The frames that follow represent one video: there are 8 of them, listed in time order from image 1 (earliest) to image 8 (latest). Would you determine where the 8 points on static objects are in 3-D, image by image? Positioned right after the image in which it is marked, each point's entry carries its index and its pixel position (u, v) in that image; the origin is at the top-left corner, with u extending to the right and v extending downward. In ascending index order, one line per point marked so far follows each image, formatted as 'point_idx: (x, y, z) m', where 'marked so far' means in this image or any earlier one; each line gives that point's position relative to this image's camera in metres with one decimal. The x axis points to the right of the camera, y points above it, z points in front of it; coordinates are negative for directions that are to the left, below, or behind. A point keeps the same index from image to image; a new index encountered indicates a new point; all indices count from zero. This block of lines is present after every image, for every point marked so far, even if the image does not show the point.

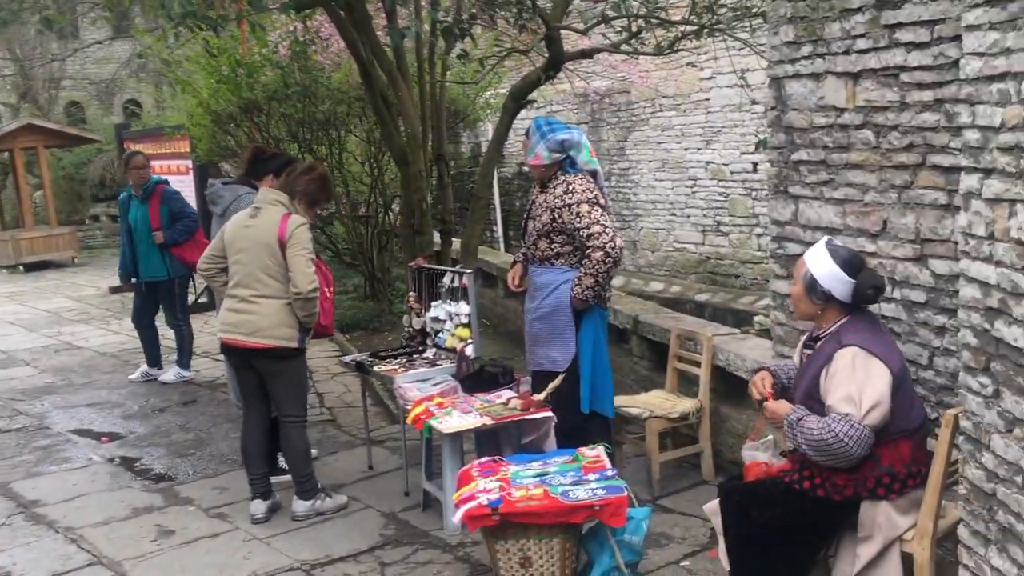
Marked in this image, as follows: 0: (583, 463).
0: (+0.3, -0.8, +4.2) m
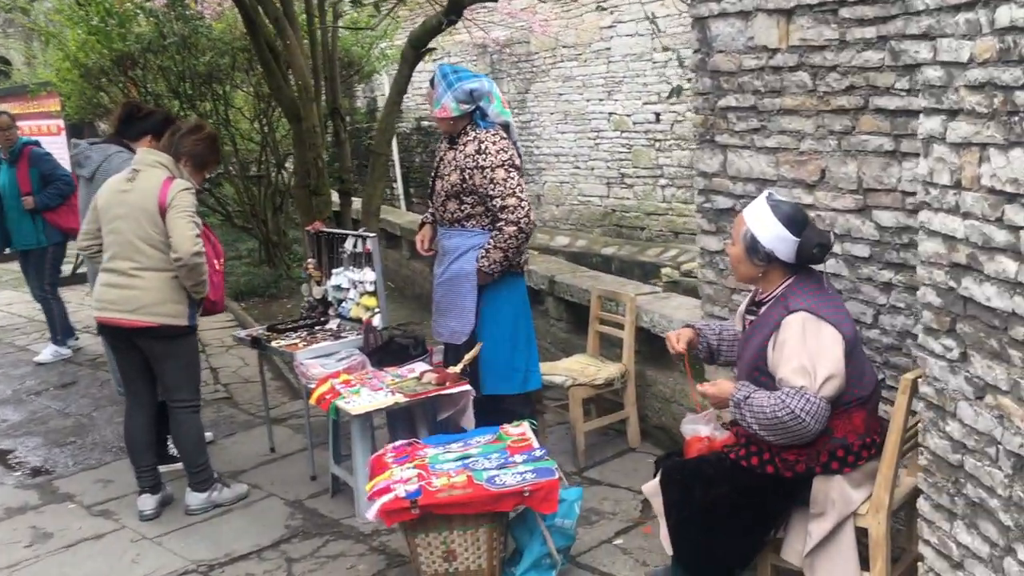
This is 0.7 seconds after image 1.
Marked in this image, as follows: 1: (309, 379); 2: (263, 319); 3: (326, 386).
0: (0.0, -0.6, +3.8) m
1: (-1.0, -0.5, +4.8) m
2: (-2.4, -0.3, +9.3) m
3: (-0.9, -0.5, +4.6) m
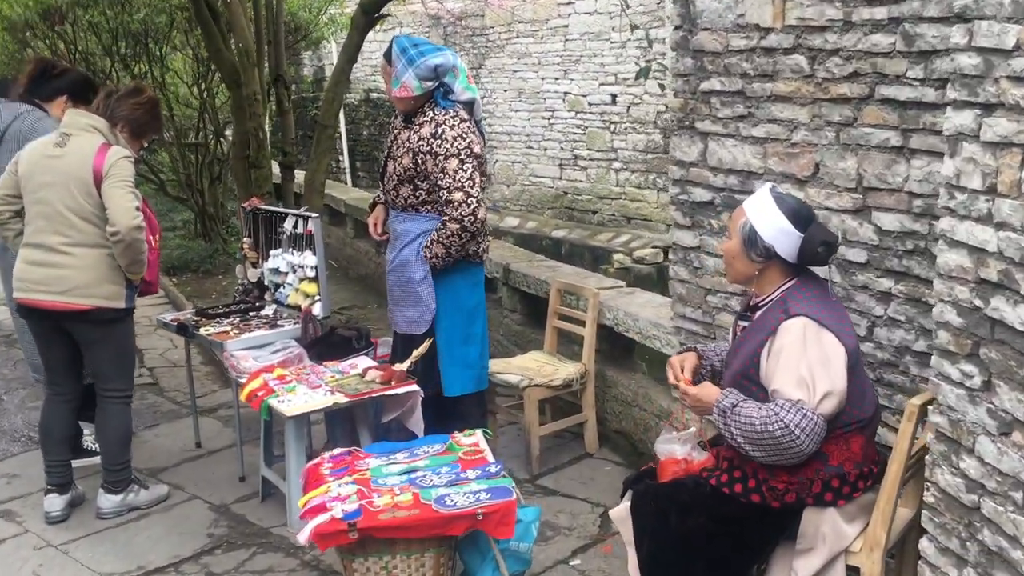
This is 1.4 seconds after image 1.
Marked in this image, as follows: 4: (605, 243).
0: (-0.2, -0.6, +3.4) m
1: (-1.2, -0.4, +4.3) m
2: (-2.9, -0.1, +8.7) m
3: (-1.1, -0.4, +4.2) m
4: (+1.1, +0.5, +11.0) m
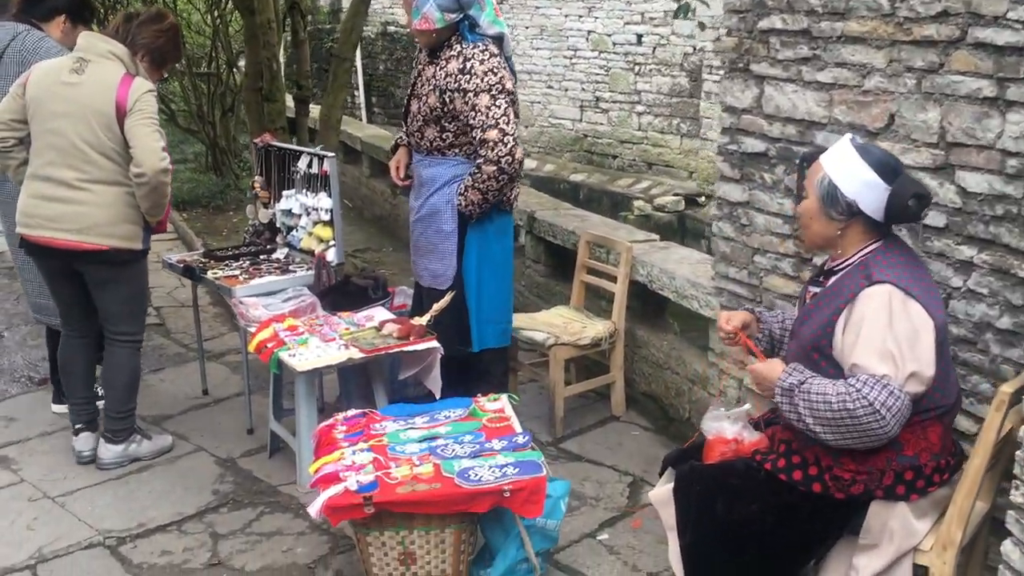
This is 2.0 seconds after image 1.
0: (-0.1, -0.5, +3.2) m
1: (-1.1, -0.1, +4.1) m
2: (-2.7, +0.5, +8.5) m
3: (-1.0, -0.2, +3.9) m
4: (+1.3, +1.1, +10.6) m
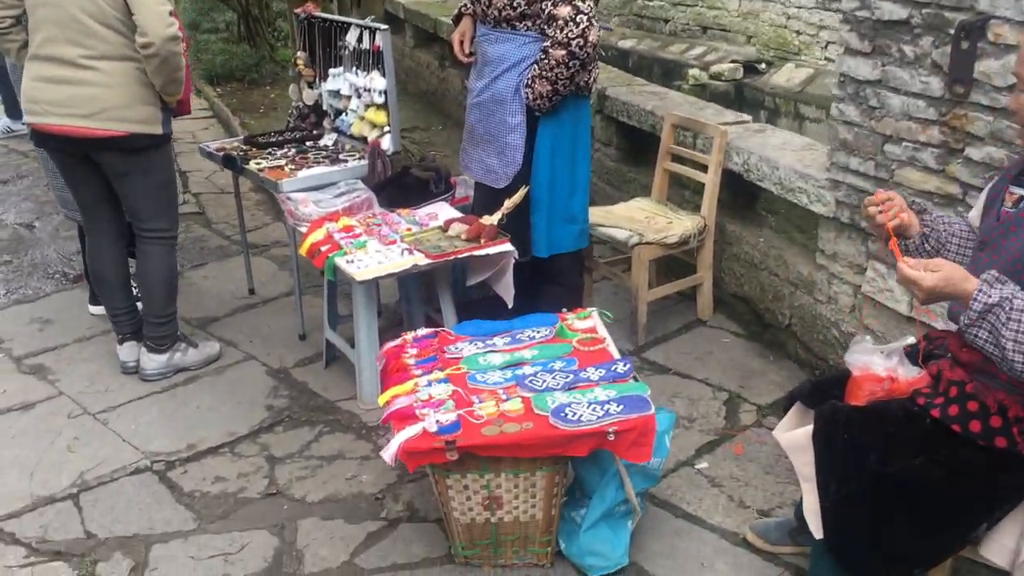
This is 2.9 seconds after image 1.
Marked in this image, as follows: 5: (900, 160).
0: (+0.2, -0.2, +2.7) m
1: (-0.8, +0.2, +3.6) m
2: (-2.3, +1.5, +8.0) m
3: (-0.7, +0.2, +3.5) m
4: (+1.8, +2.4, +9.9) m
5: (+1.2, +0.4, +3.1) m
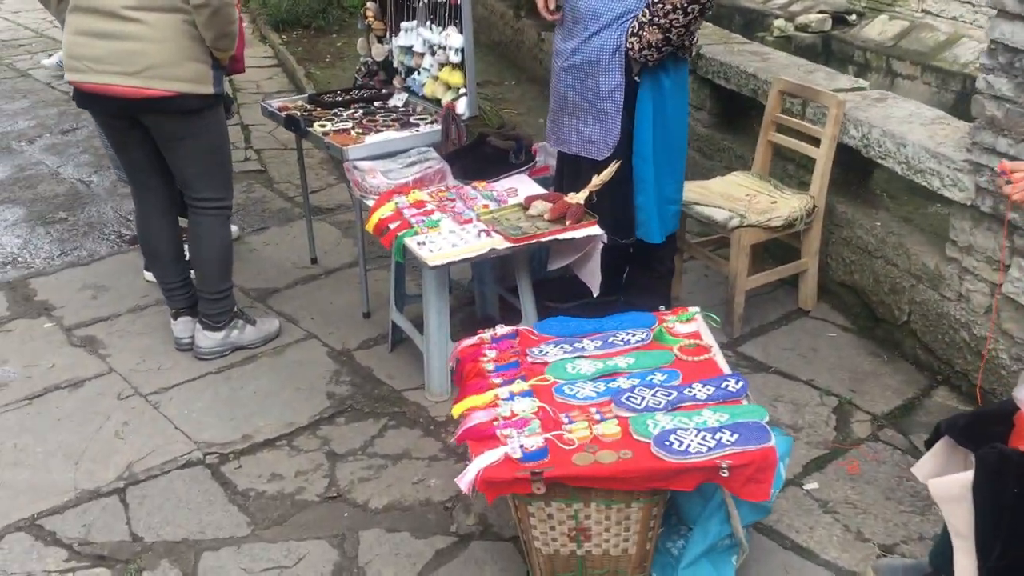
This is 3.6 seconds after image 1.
0: (+0.4, -0.2, +2.4) m
1: (-0.5, +0.3, +3.3) m
2: (-1.6, +1.8, +7.6) m
3: (-0.4, +0.3, +3.2) m
4: (+2.6, +2.7, +9.3) m
5: (+1.5, +0.4, +2.6) m
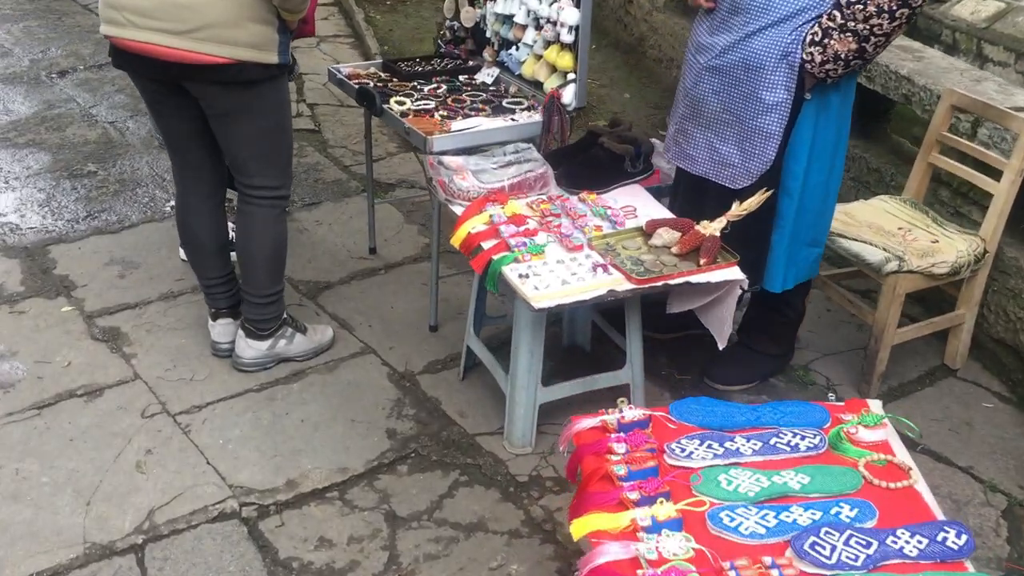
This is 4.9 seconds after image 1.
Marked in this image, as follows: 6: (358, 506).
0: (+0.7, -0.4, +1.8) m
1: (-0.2, +0.3, +2.7) m
2: (-1.1, +2.1, +7.0) m
3: (-0.1, +0.2, +2.6) m
4: (+3.2, +2.7, +8.5) m
5: (+1.8, +0.1, +2.0) m
6: (-0.4, -0.6, +2.5) m
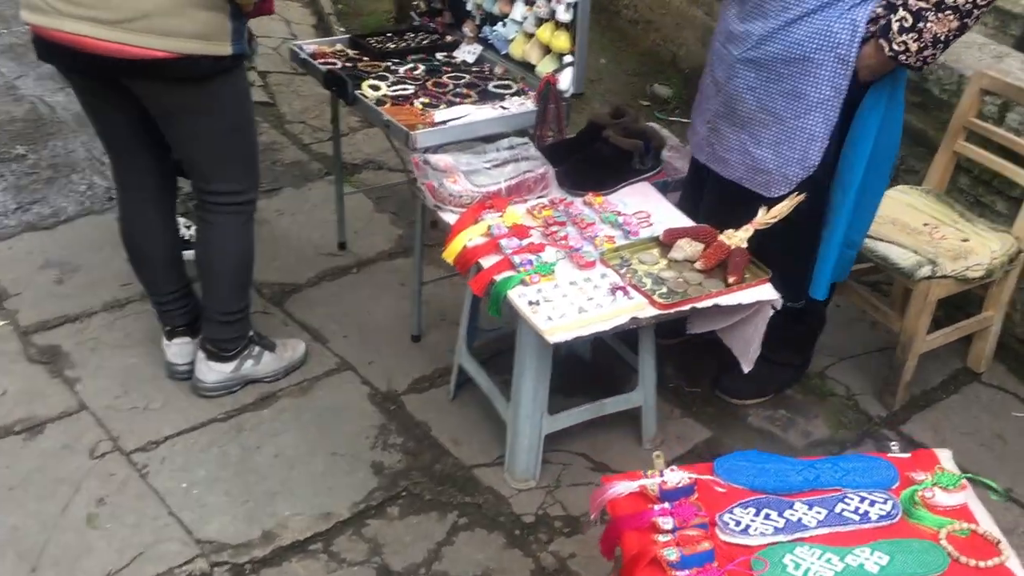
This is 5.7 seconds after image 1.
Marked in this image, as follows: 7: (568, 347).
0: (+0.7, -0.4, +1.6) m
1: (-0.2, +0.2, +2.4) m
2: (-1.3, +2.3, +6.5) m
3: (-0.1, +0.1, +2.3) m
4: (+2.9, +3.0, +8.2) m
5: (+1.9, +0.1, +1.8) m
6: (-0.4, -0.6, +2.3) m
7: (+0.2, -0.2, +2.9) m
